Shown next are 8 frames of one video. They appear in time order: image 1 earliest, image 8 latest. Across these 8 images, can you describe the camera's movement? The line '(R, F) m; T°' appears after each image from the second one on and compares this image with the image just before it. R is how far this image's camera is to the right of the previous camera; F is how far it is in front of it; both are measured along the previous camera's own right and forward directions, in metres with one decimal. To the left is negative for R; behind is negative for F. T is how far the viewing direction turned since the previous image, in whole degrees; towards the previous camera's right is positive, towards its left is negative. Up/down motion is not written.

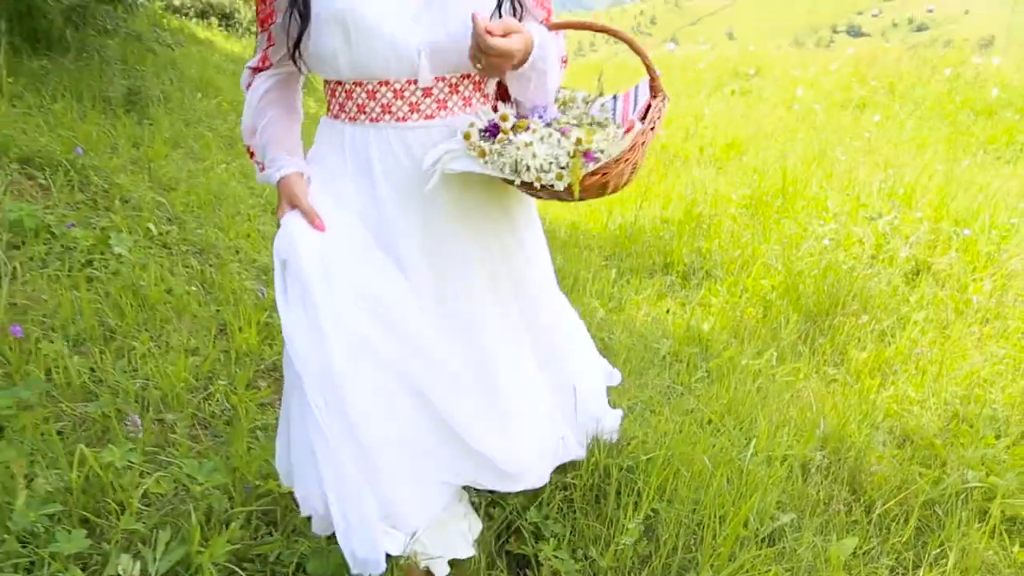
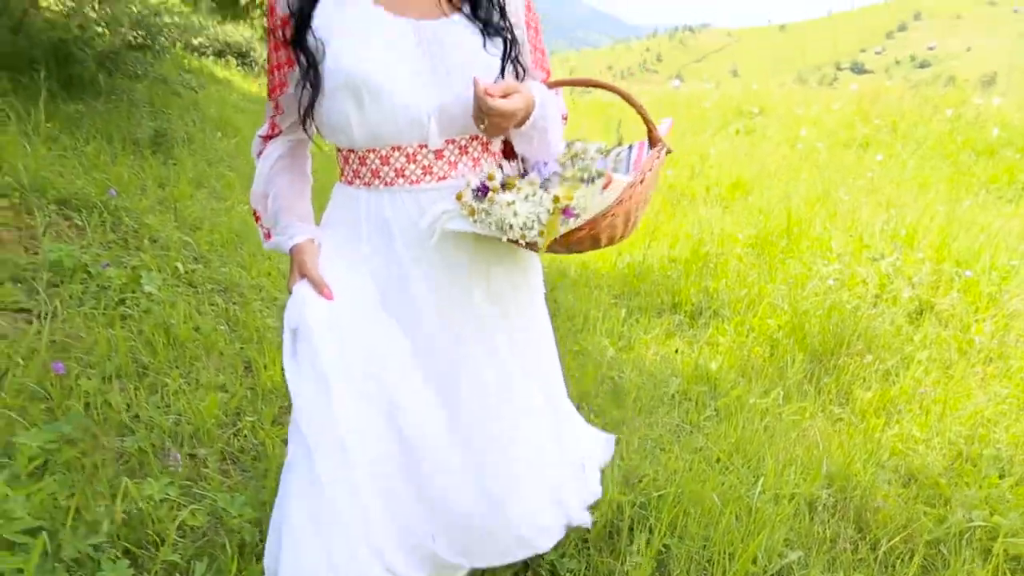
(0.0, -0.1) m; -1°
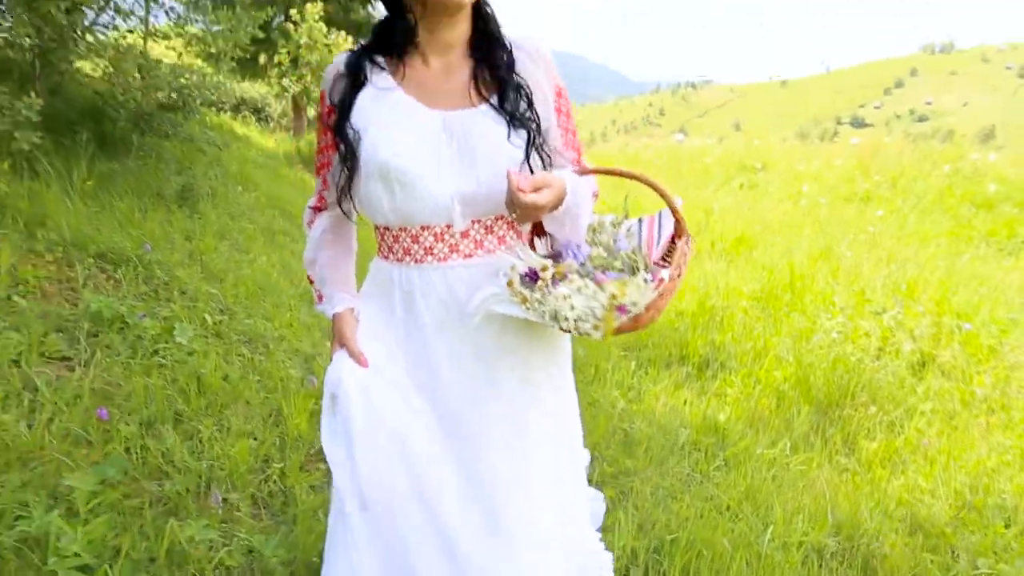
(0.0, -0.1) m; 0°
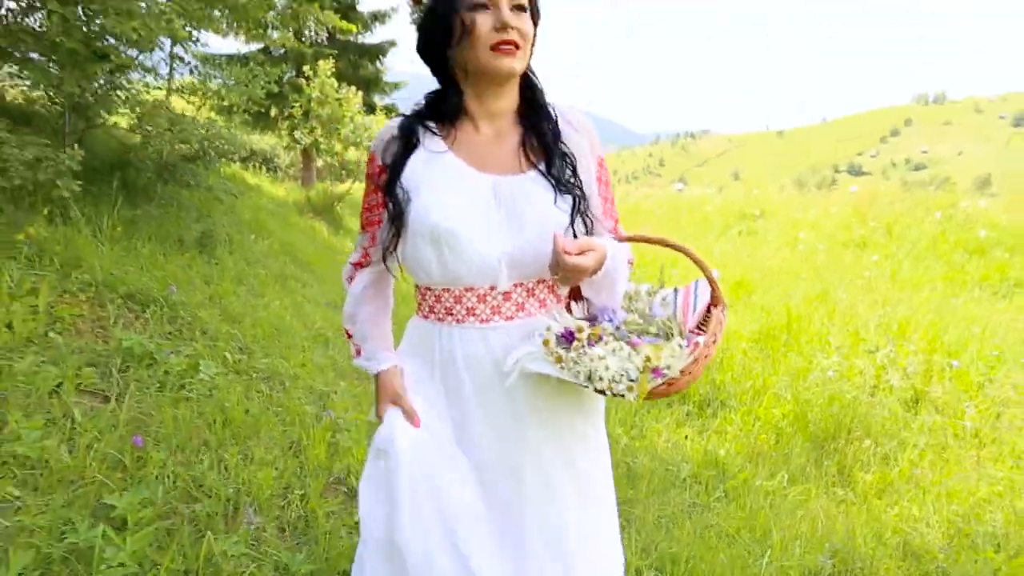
(0.0, -0.2) m; 0°
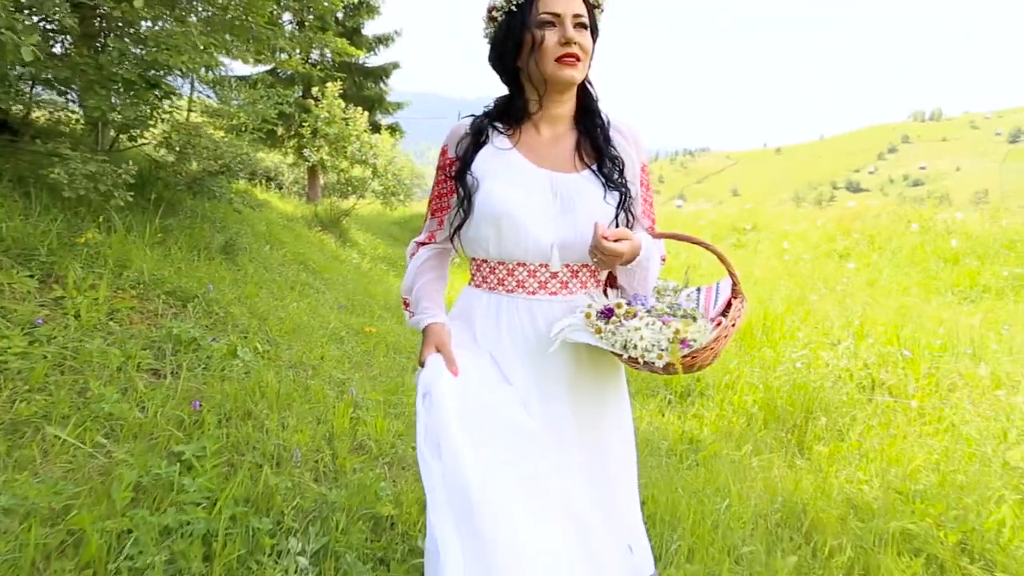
(0.0, -0.5) m; 0°
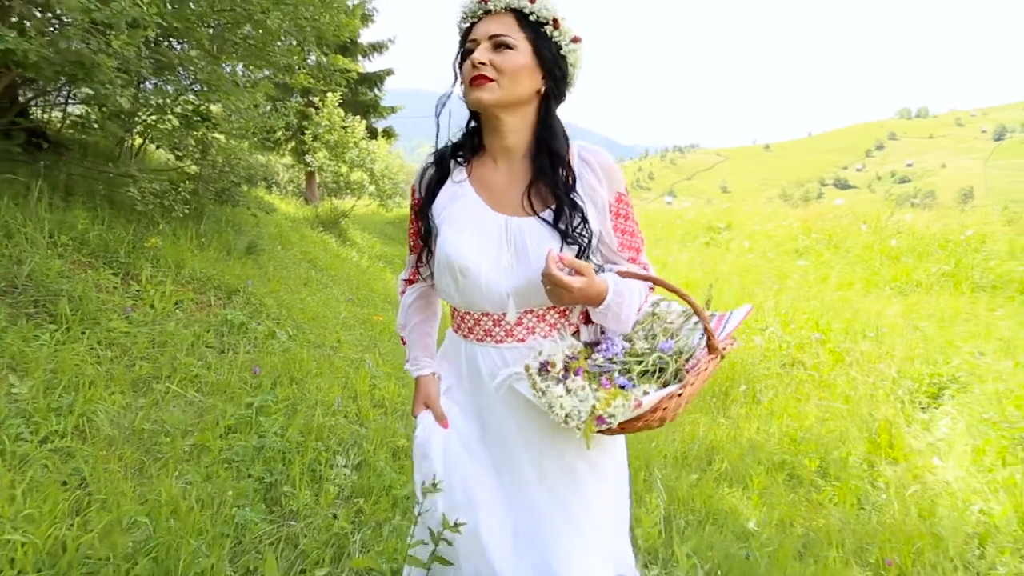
(+0.1, -0.9) m; +1°
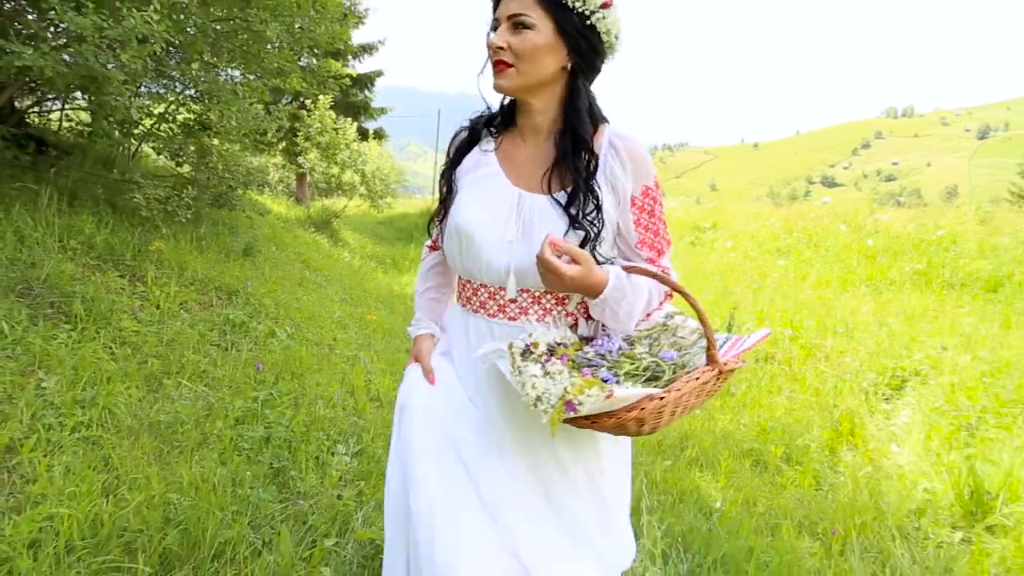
(0.0, -0.3) m; +1°
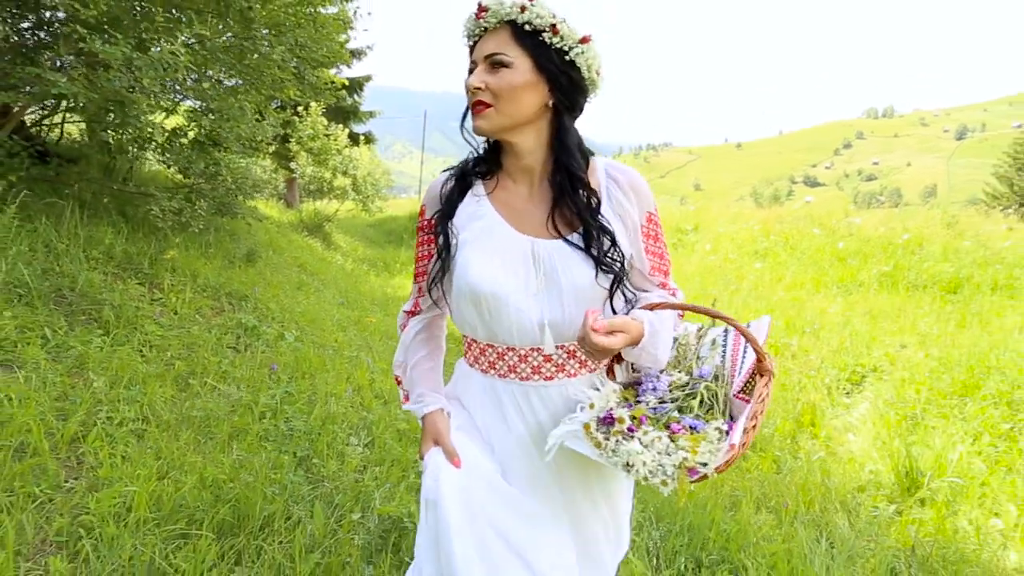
(0.0, -0.4) m; +1°
